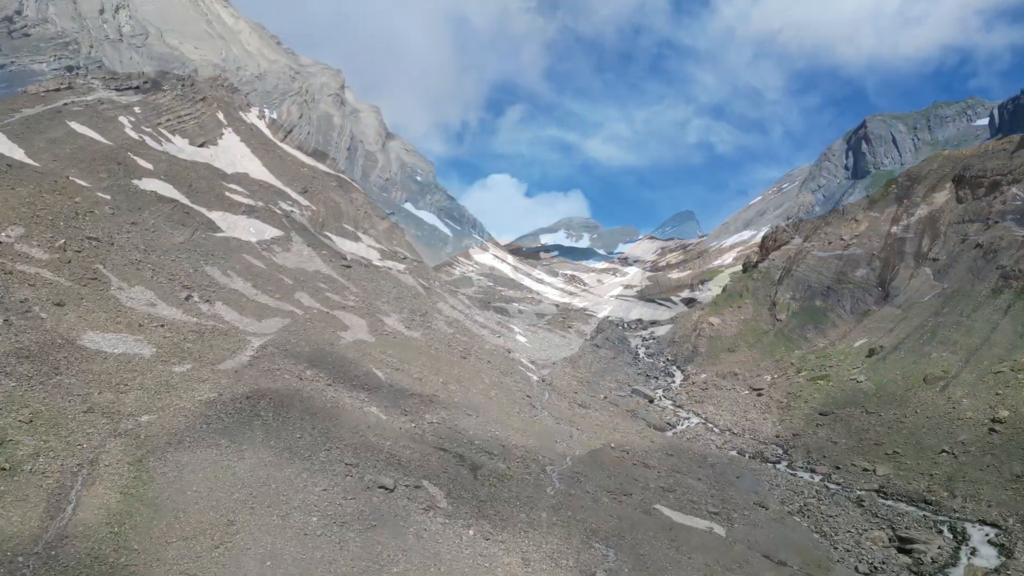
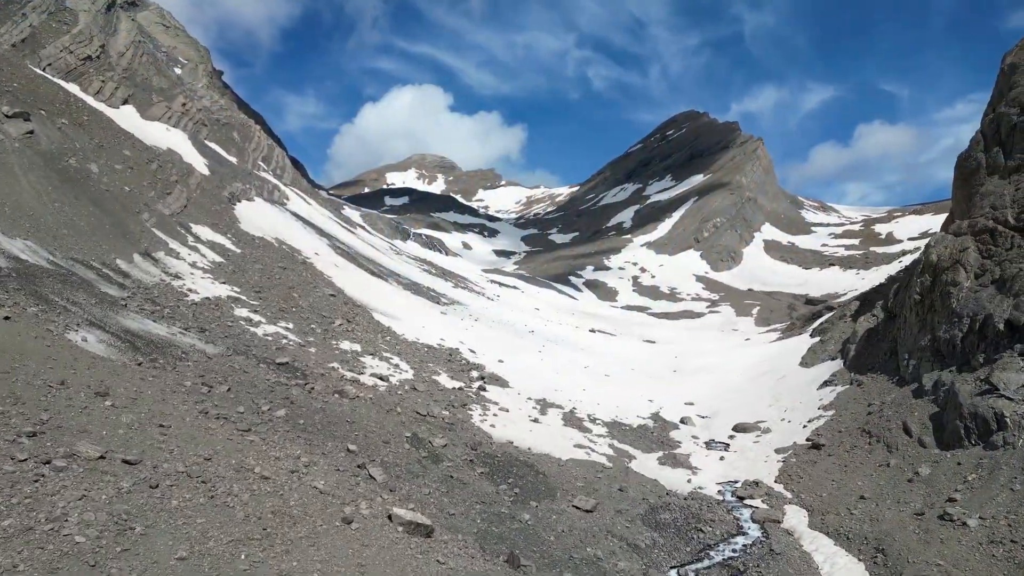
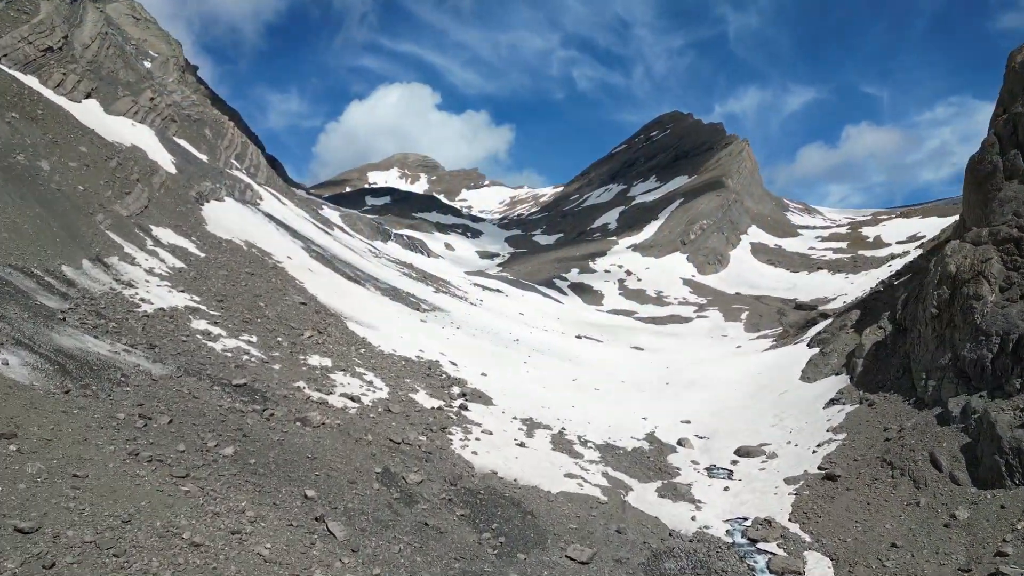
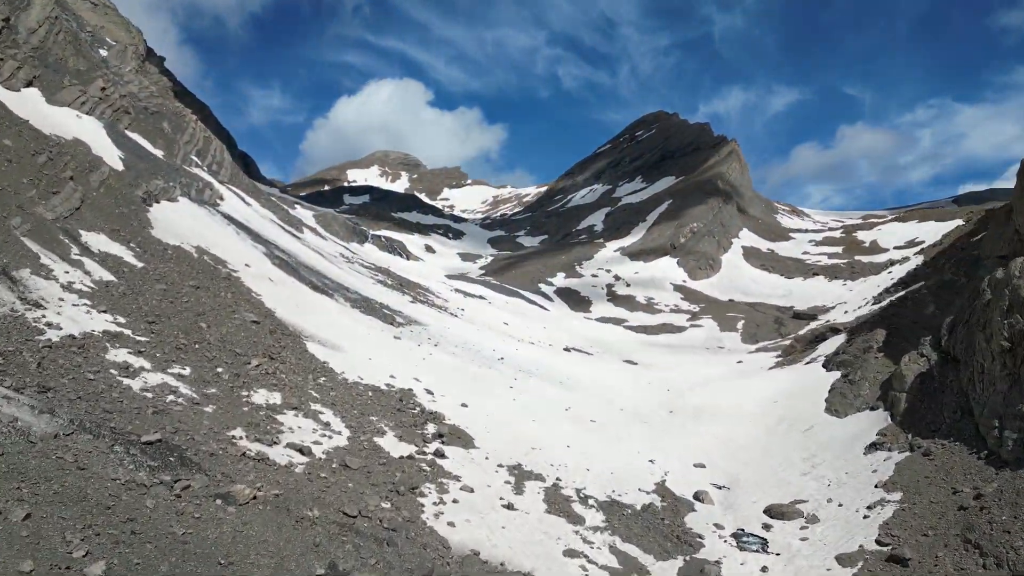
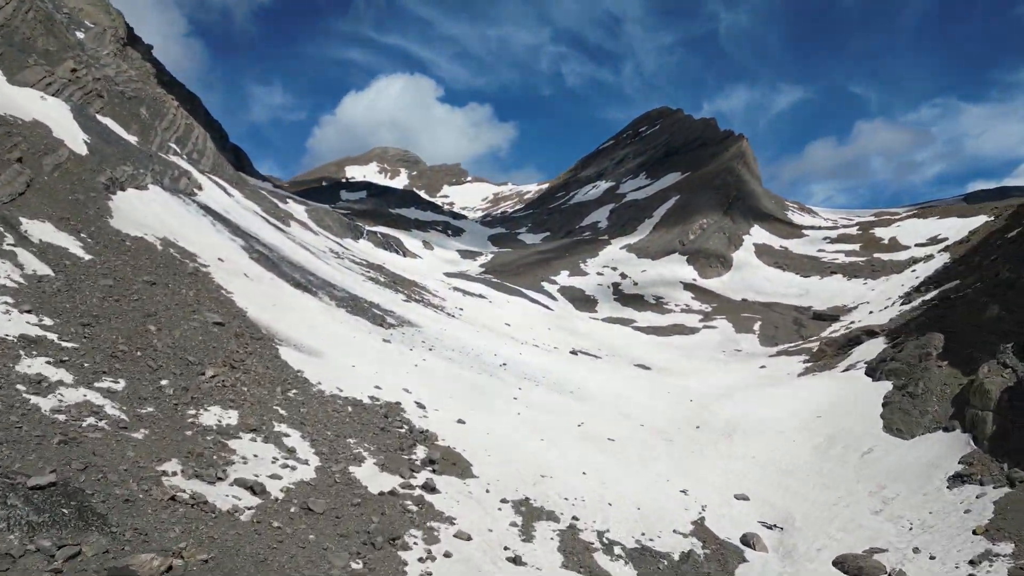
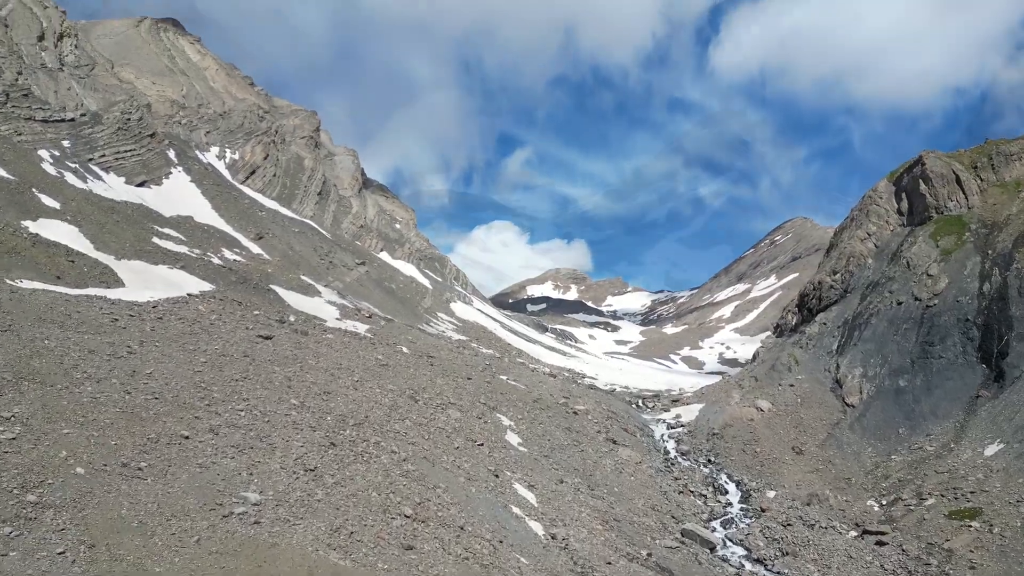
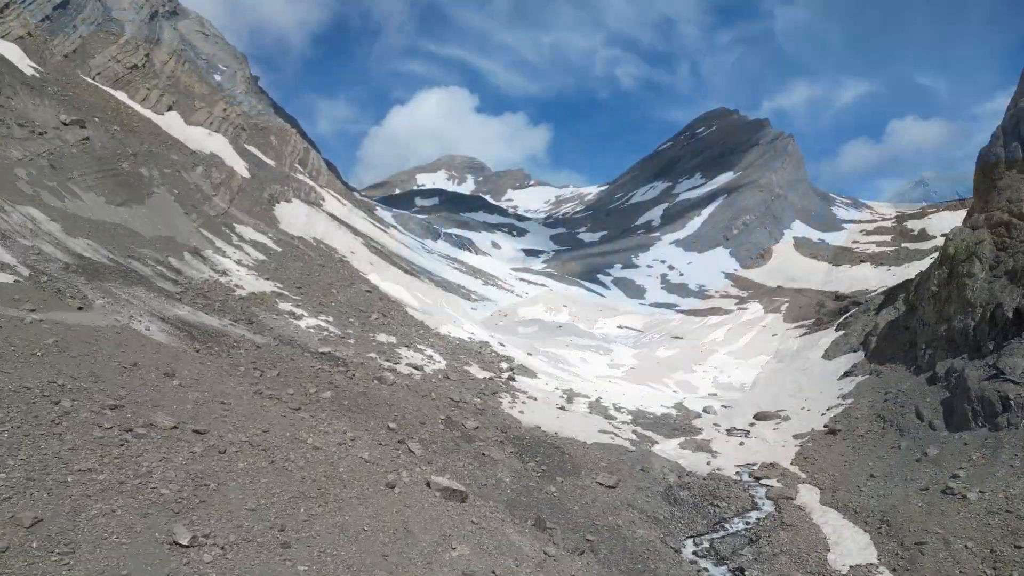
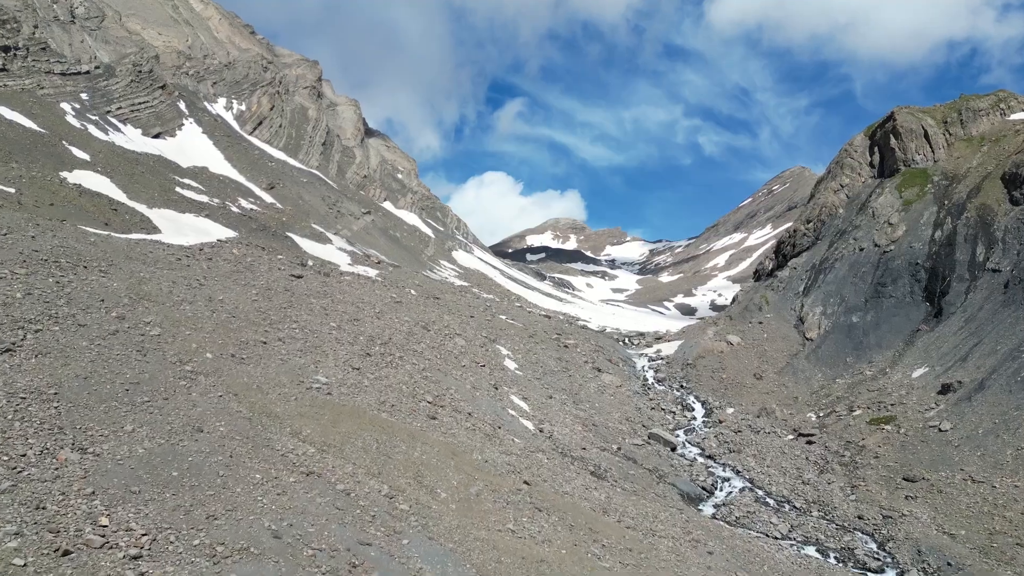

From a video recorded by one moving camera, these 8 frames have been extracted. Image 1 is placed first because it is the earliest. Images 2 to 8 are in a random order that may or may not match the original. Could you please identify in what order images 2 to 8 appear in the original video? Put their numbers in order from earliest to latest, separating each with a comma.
8, 6, 7, 2, 3, 4, 5
